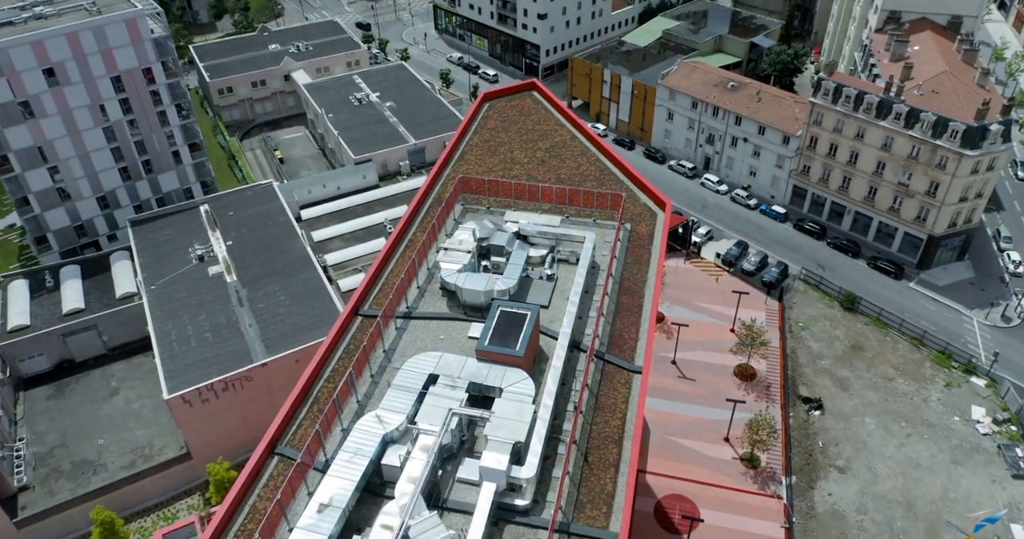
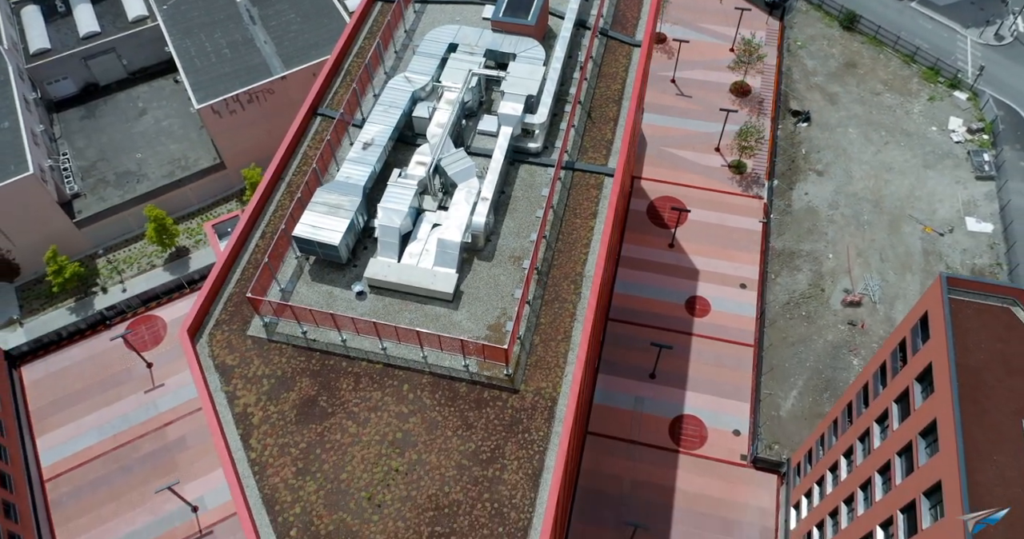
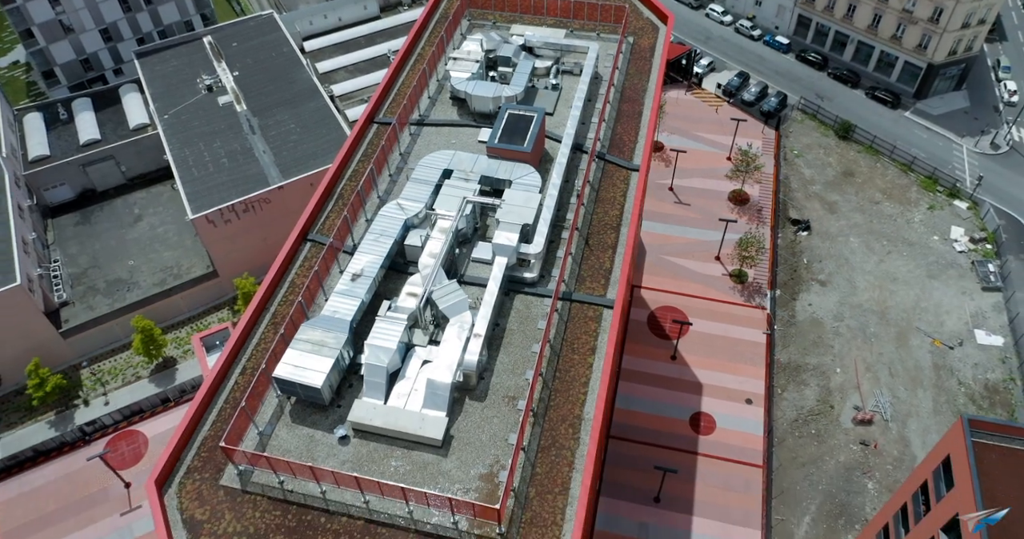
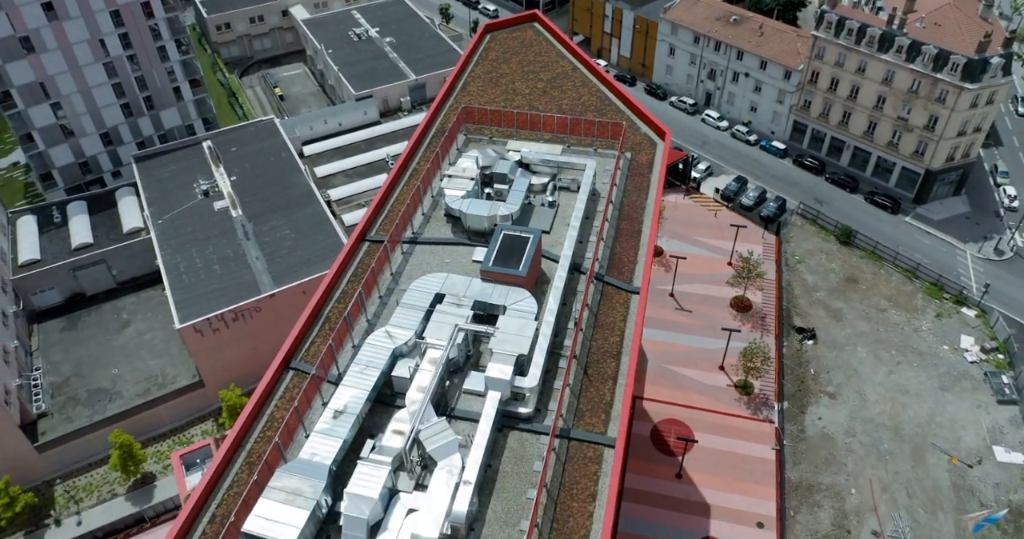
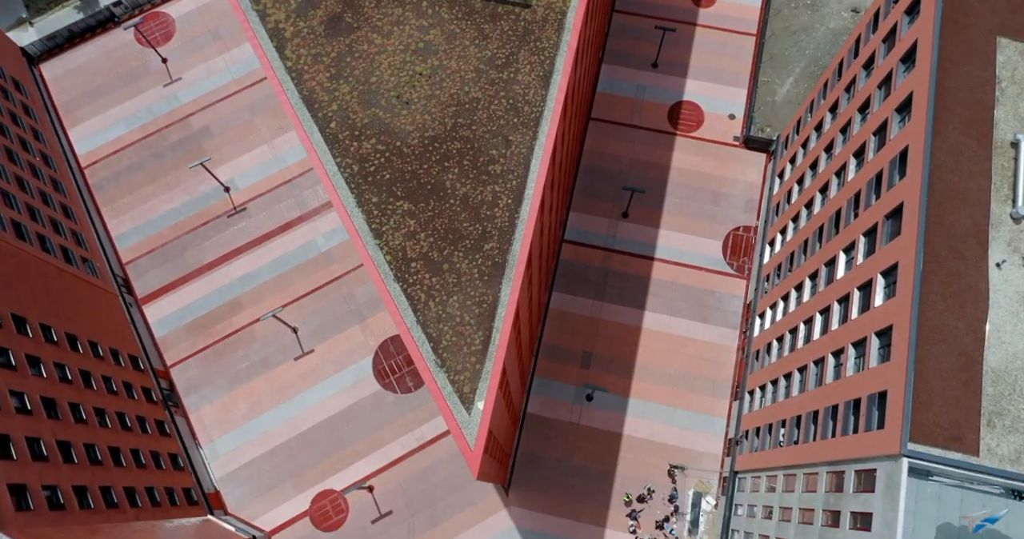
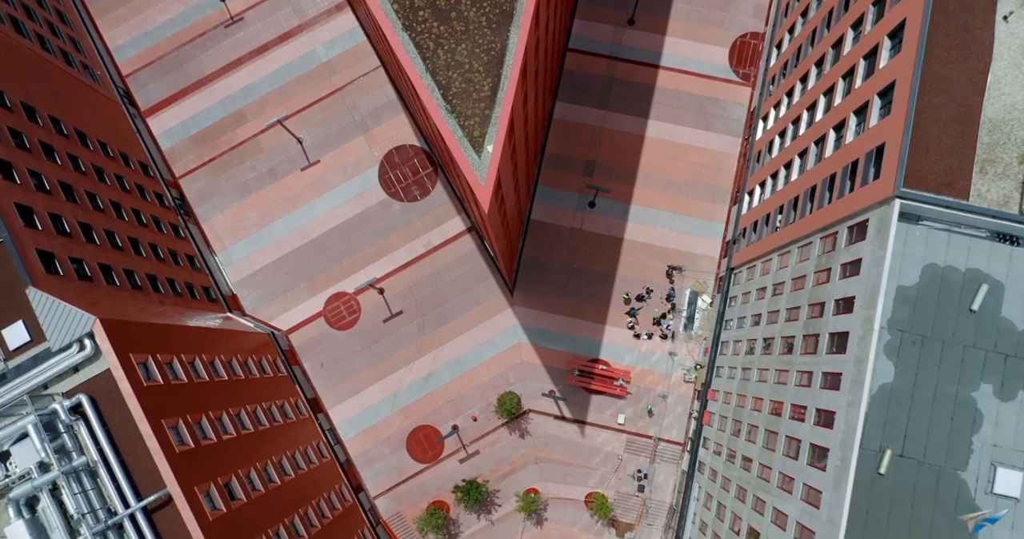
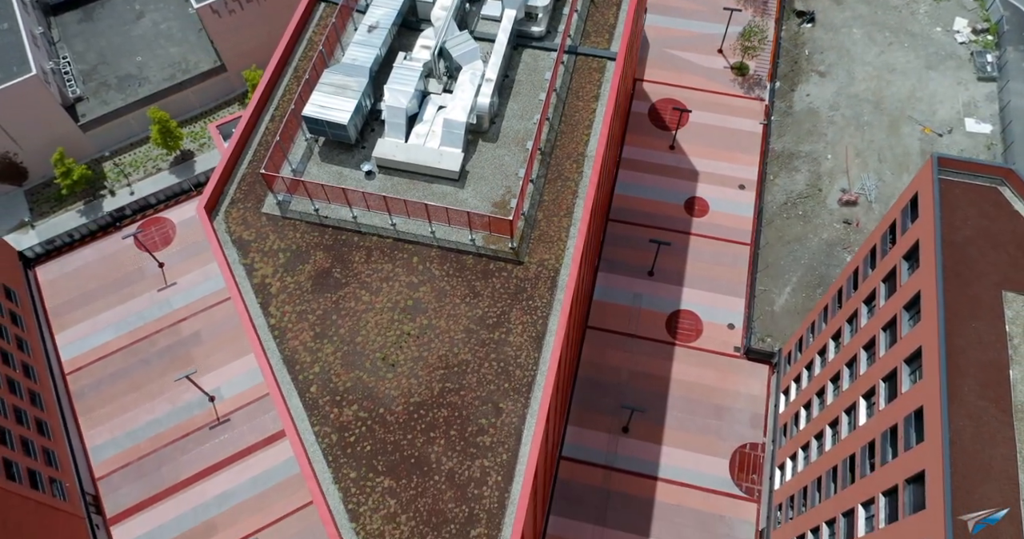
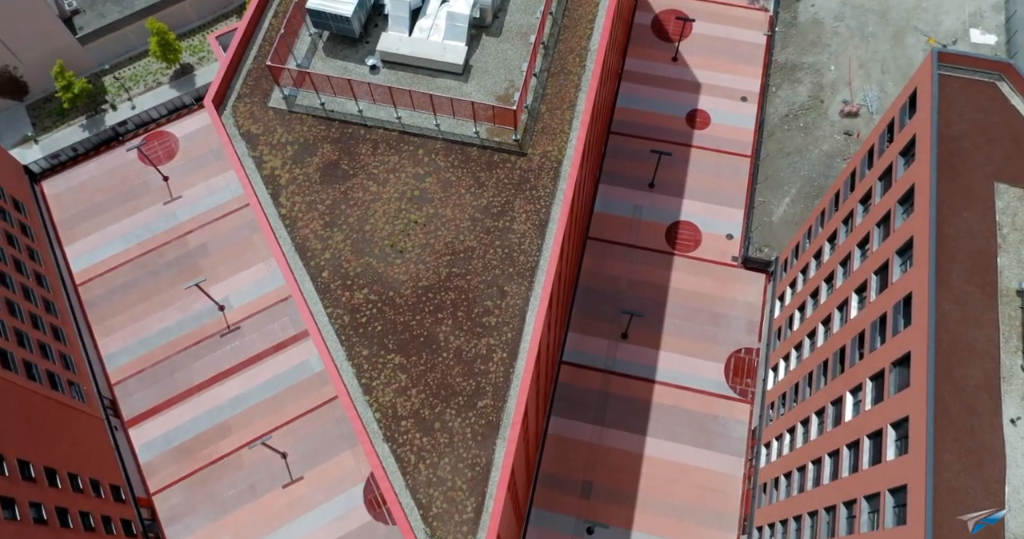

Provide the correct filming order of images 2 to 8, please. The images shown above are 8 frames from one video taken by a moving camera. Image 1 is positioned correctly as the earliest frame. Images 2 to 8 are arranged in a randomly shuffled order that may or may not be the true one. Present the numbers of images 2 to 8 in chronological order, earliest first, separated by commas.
4, 3, 2, 7, 8, 5, 6
